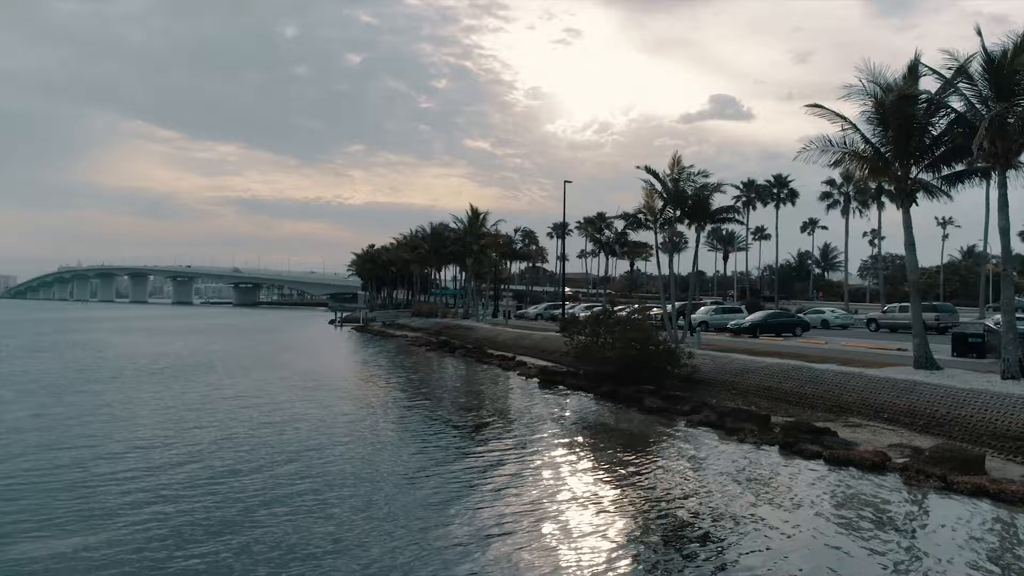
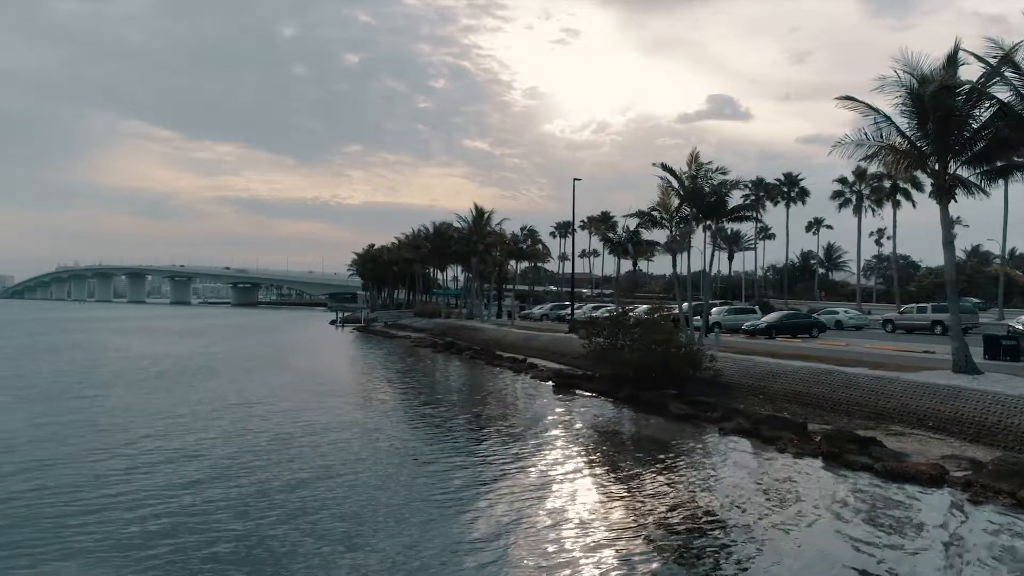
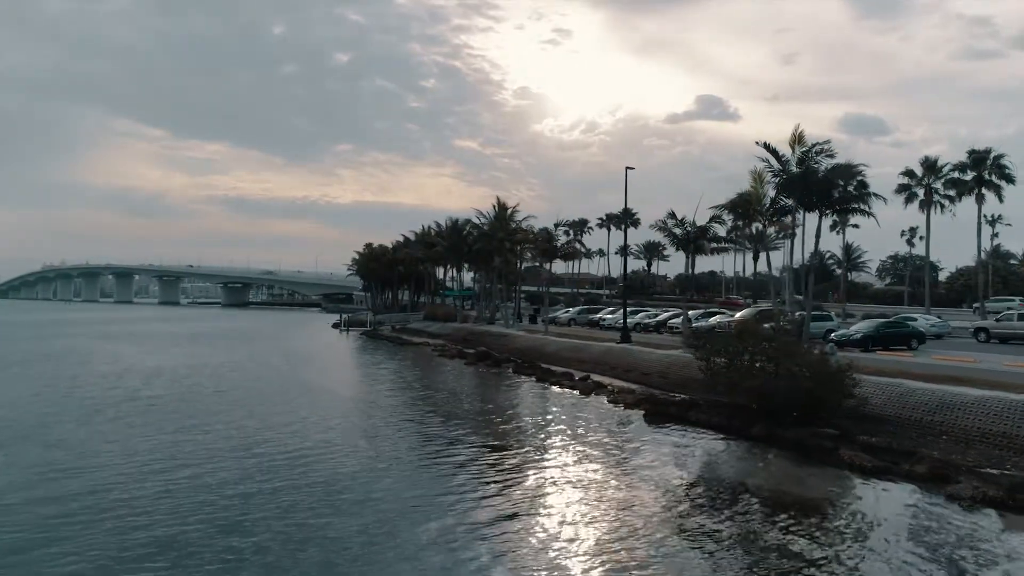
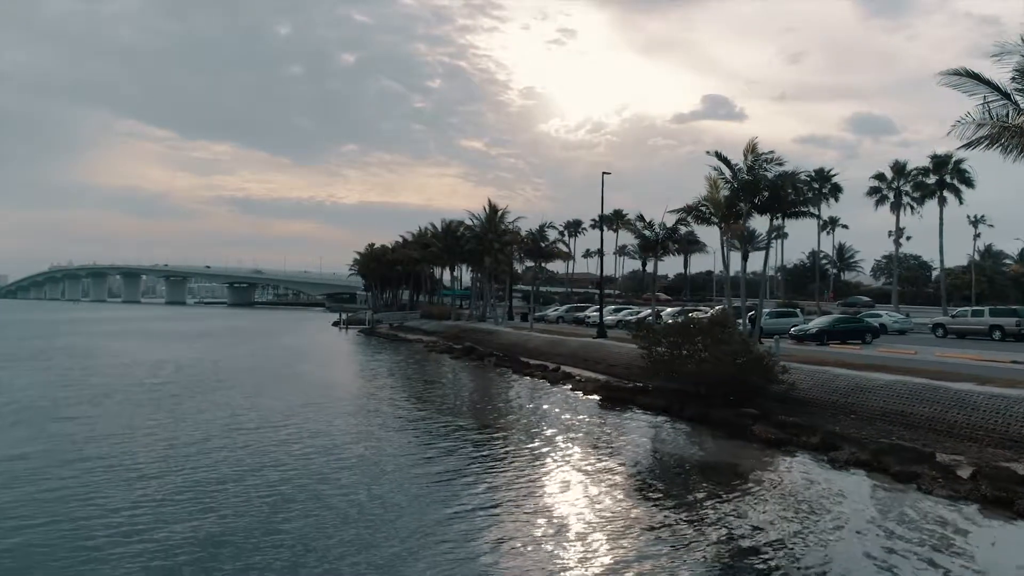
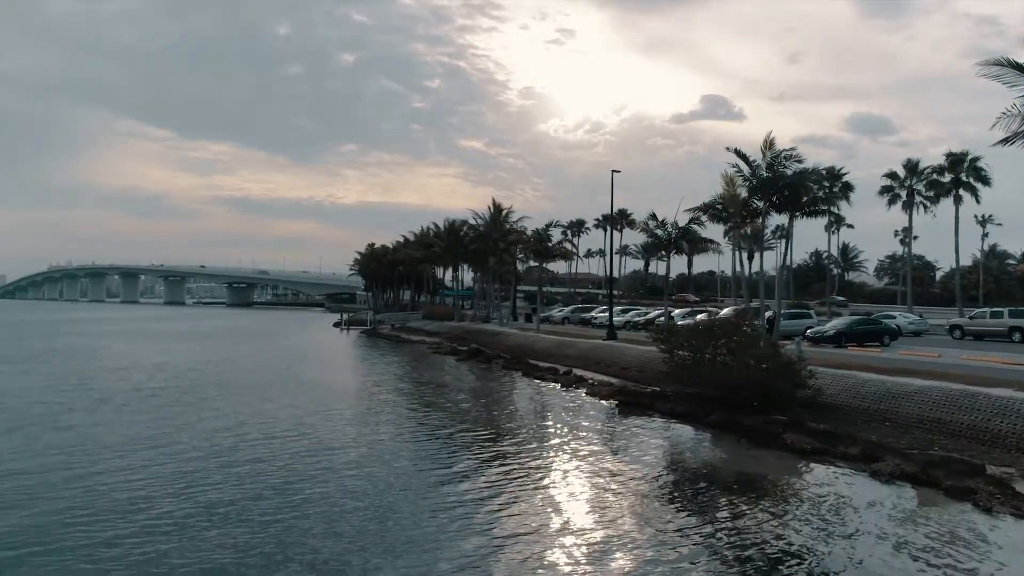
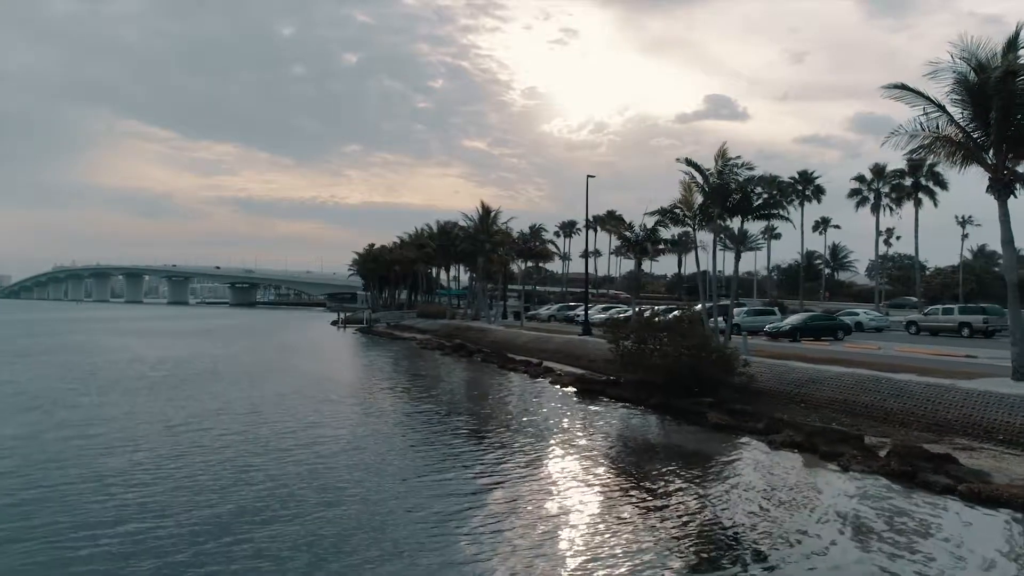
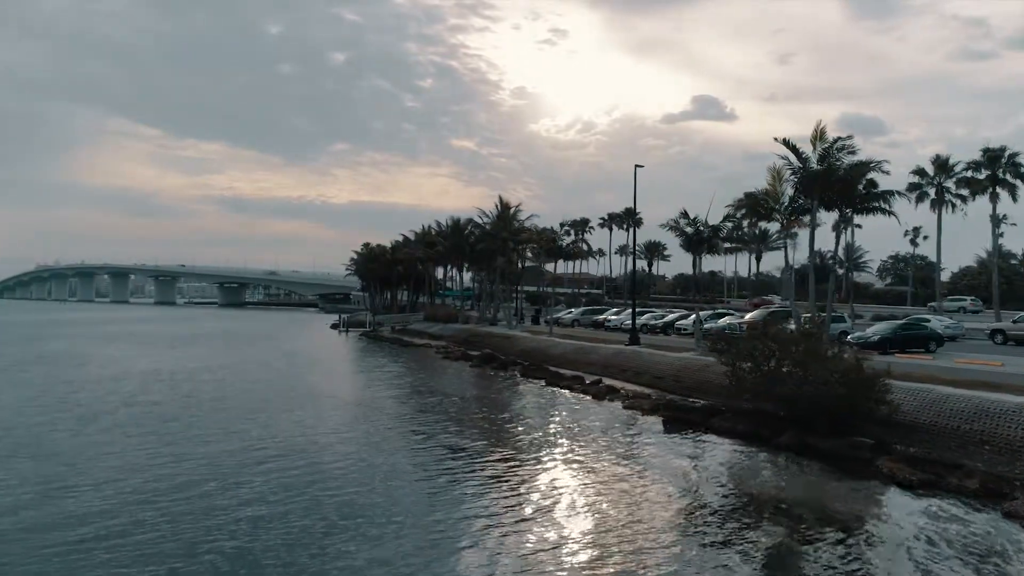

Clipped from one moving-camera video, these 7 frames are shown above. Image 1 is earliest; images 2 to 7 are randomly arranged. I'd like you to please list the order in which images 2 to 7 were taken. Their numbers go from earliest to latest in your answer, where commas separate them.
2, 6, 4, 5, 3, 7
